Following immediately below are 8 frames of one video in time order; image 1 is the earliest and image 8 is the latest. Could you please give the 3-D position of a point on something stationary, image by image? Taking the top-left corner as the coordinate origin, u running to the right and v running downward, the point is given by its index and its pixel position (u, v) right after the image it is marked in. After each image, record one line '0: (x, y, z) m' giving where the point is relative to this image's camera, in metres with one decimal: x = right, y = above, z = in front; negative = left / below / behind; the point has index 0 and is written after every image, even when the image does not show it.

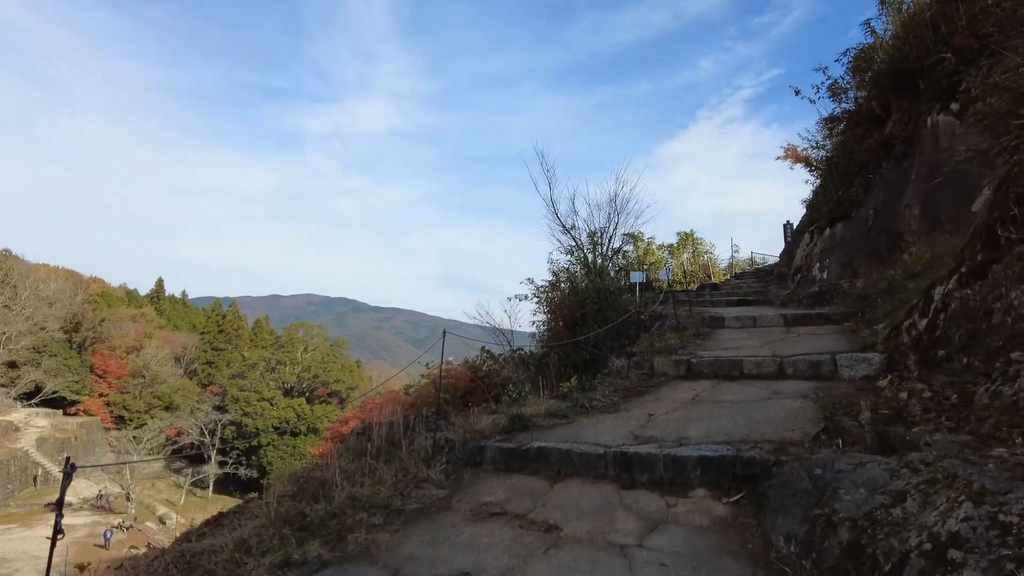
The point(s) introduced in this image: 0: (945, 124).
0: (+4.3, +1.6, +6.3) m
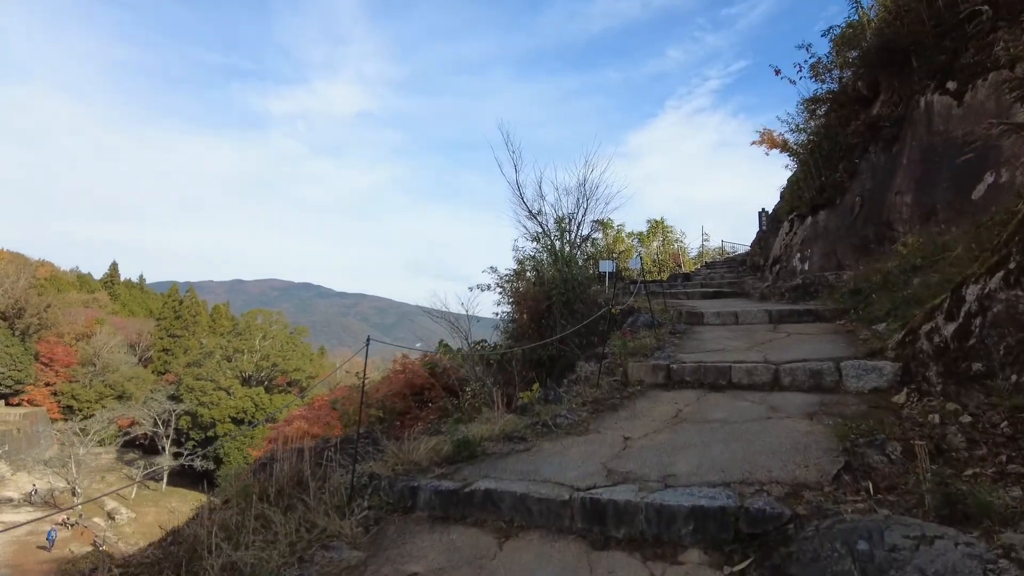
0: (+3.9, +1.7, +5.8) m
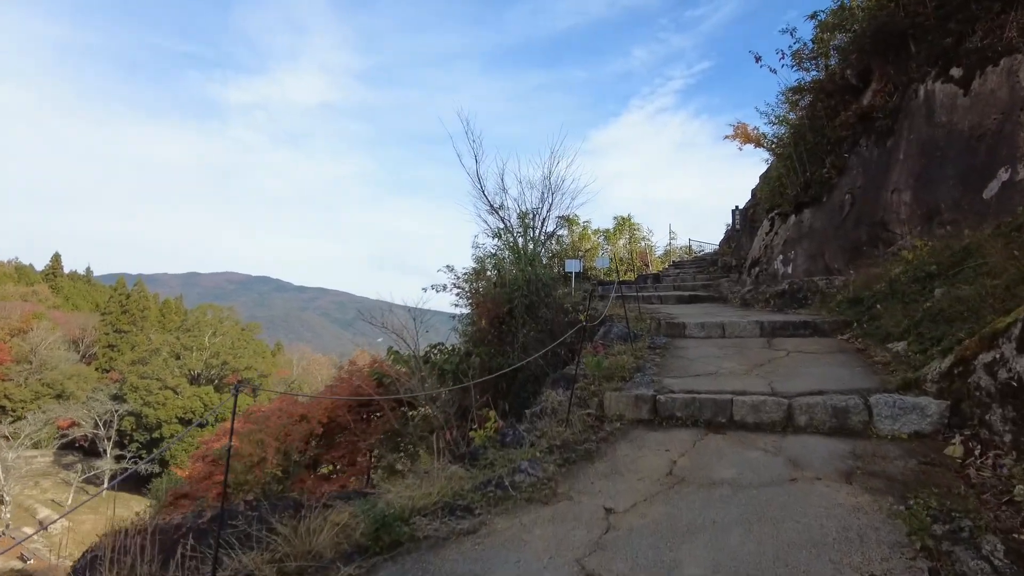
0: (+3.5, +1.6, +5.3) m
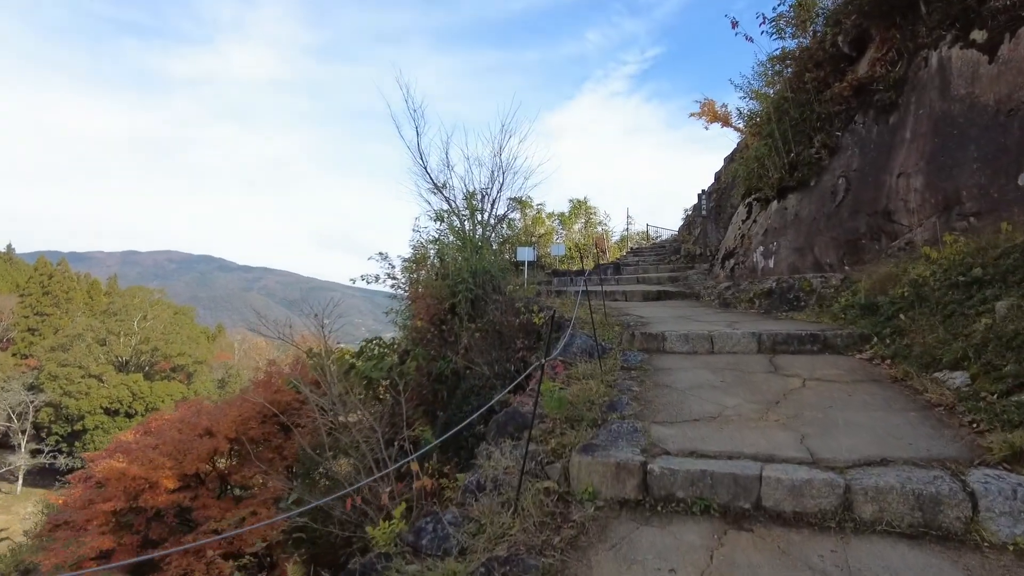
0: (+3.1, +1.6, +4.5) m
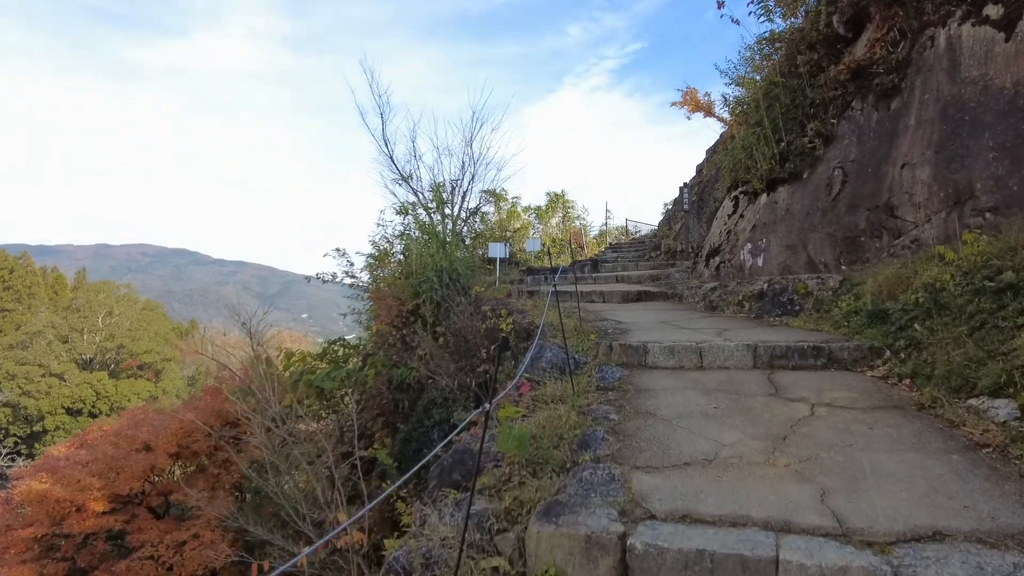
0: (+2.9, +1.6, +4.0) m
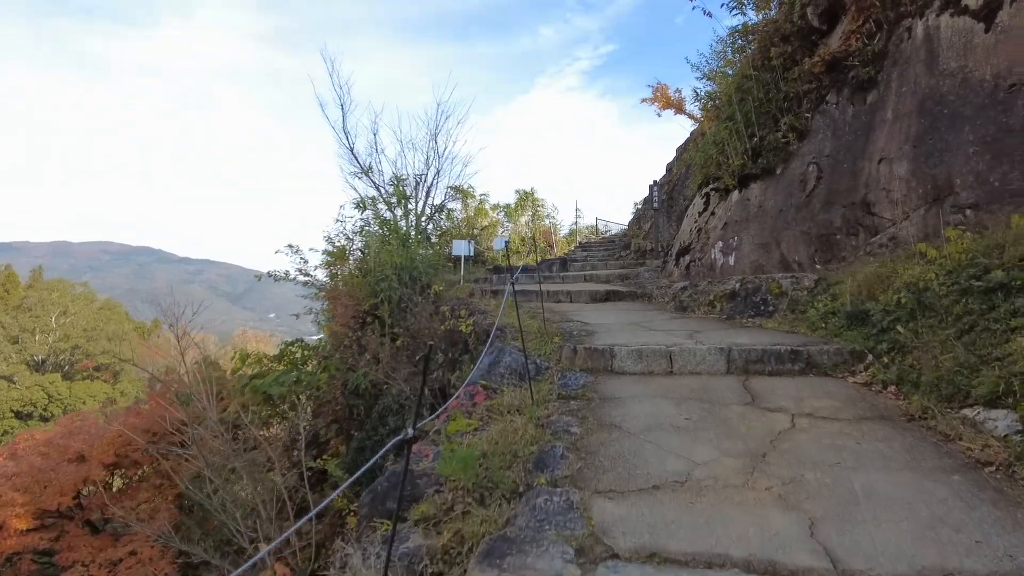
0: (+2.7, +1.6, +3.9) m
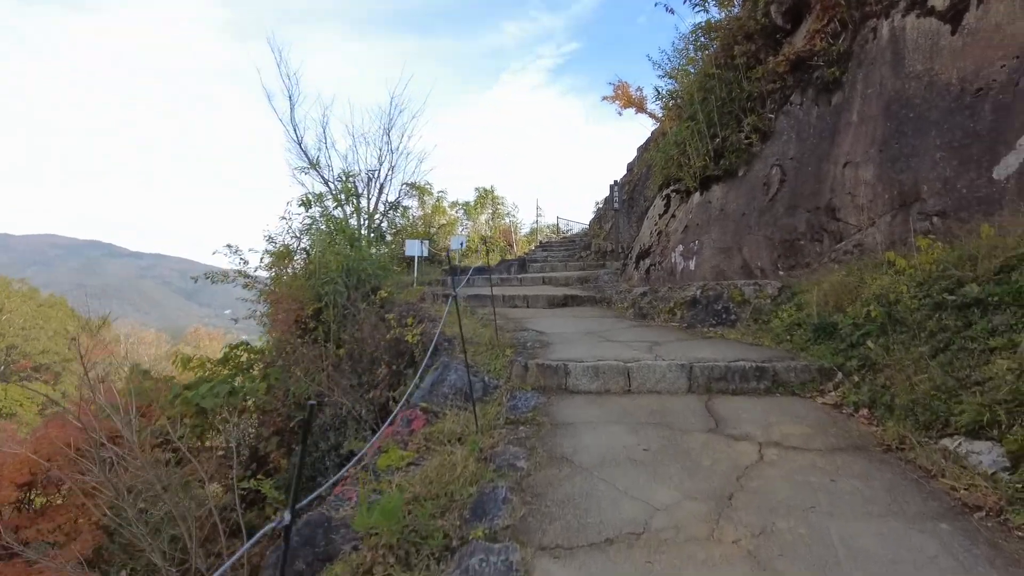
0: (+2.4, +1.5, +3.8) m
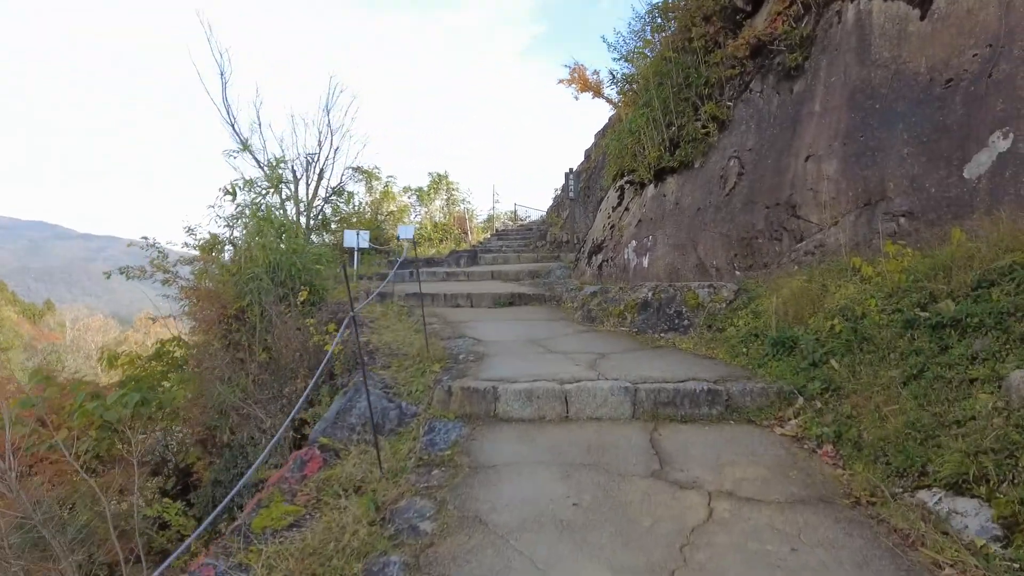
0: (+2.0, +1.5, +3.5) m
